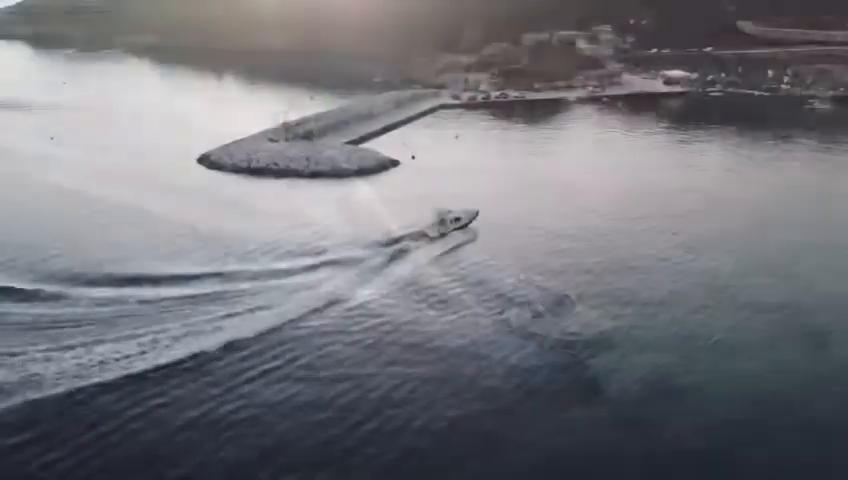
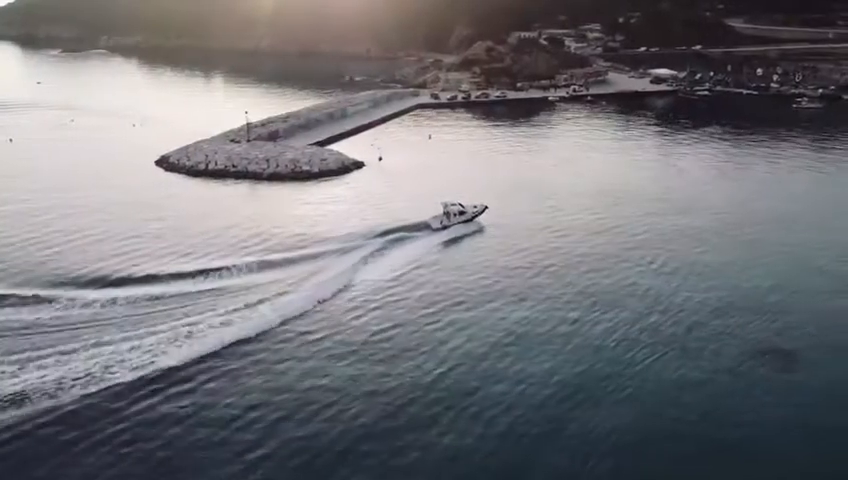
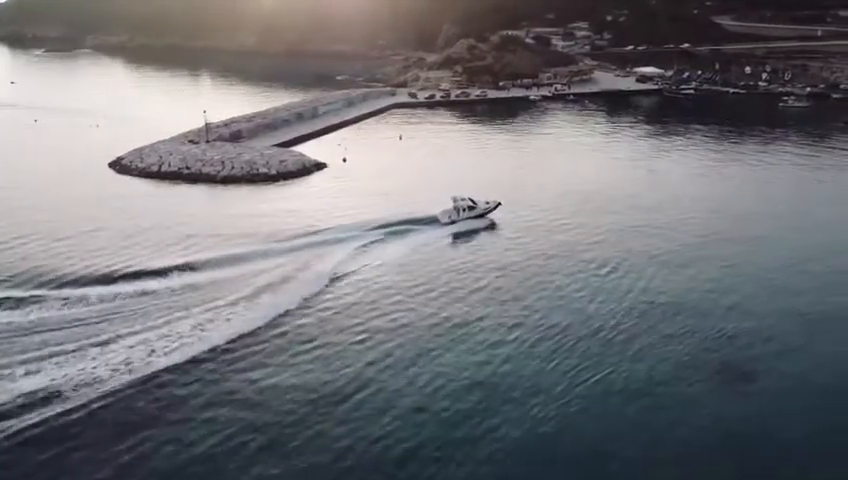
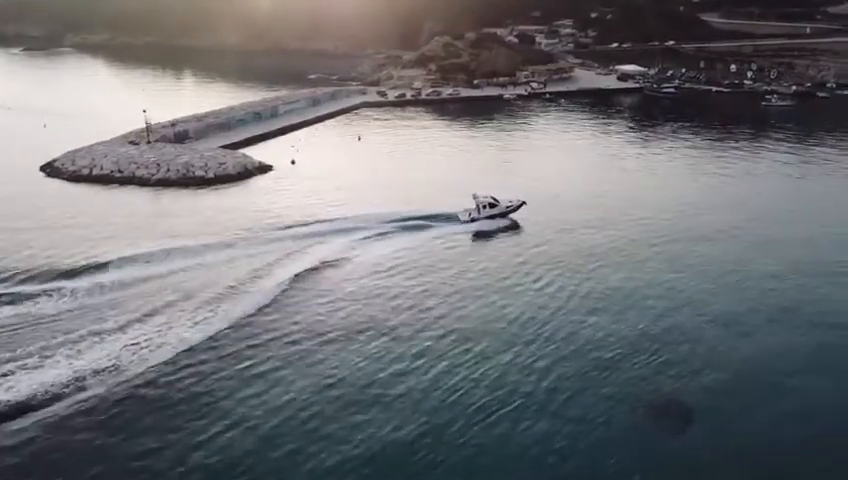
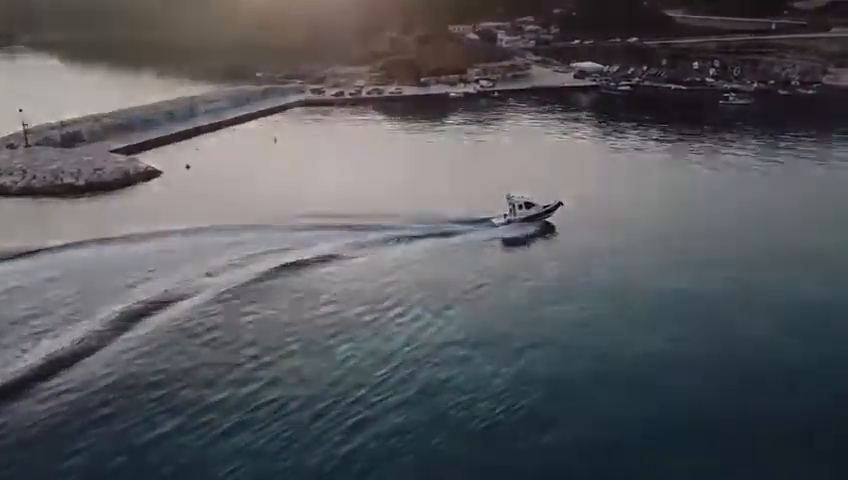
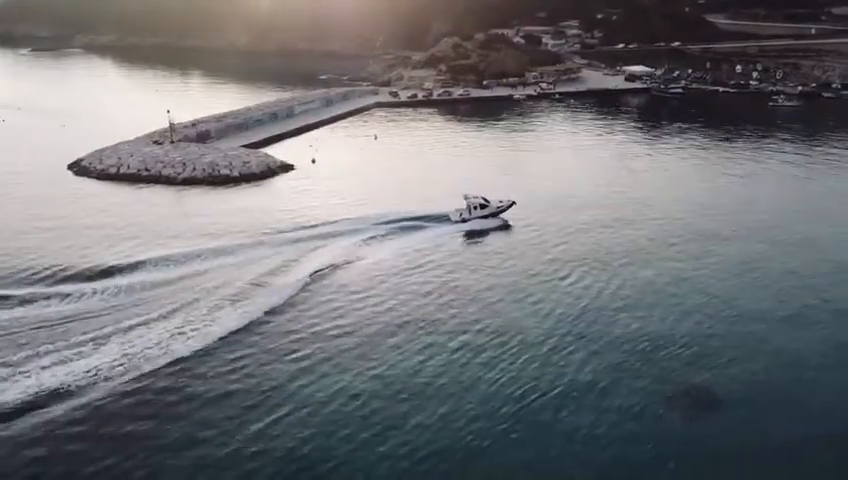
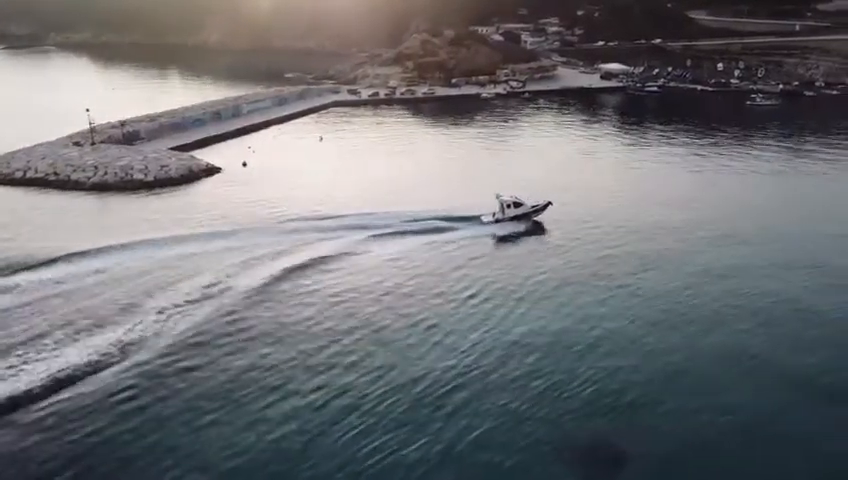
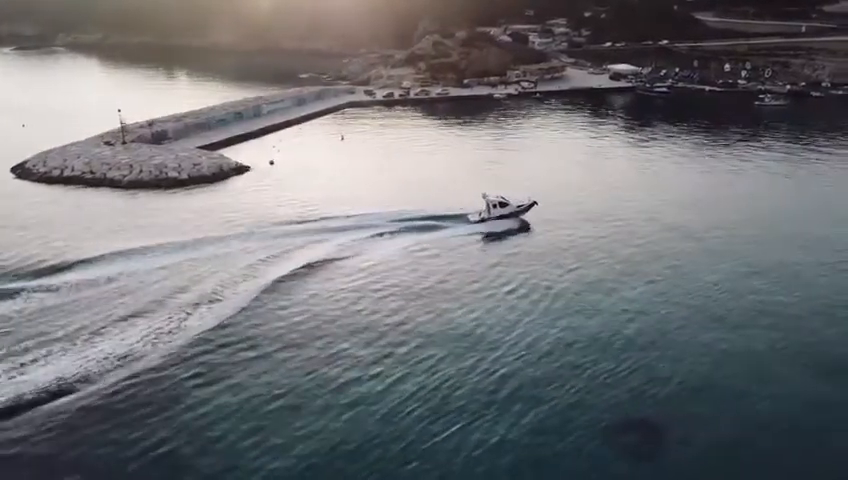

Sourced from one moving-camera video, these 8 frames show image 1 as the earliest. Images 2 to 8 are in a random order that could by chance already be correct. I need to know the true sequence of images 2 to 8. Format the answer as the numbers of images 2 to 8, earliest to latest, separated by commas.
2, 3, 6, 4, 8, 7, 5
